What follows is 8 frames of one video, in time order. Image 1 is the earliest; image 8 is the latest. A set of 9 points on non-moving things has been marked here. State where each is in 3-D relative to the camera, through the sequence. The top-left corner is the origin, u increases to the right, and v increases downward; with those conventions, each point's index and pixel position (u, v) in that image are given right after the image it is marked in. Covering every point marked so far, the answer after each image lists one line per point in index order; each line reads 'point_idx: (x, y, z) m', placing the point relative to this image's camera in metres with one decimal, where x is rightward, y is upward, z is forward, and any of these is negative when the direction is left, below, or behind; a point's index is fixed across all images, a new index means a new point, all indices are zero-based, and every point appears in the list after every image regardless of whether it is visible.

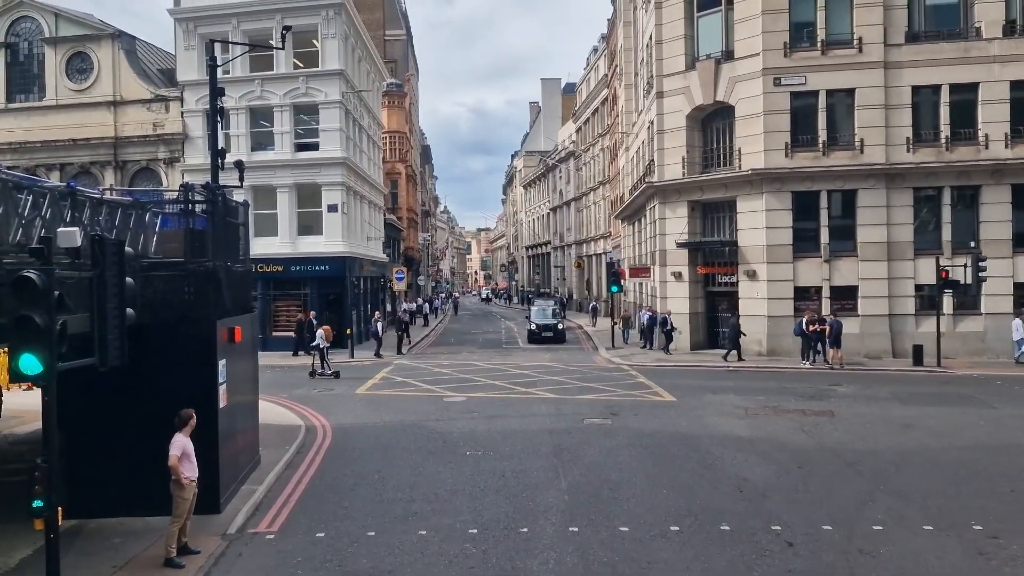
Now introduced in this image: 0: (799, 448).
0: (+4.6, -2.6, +13.4) m
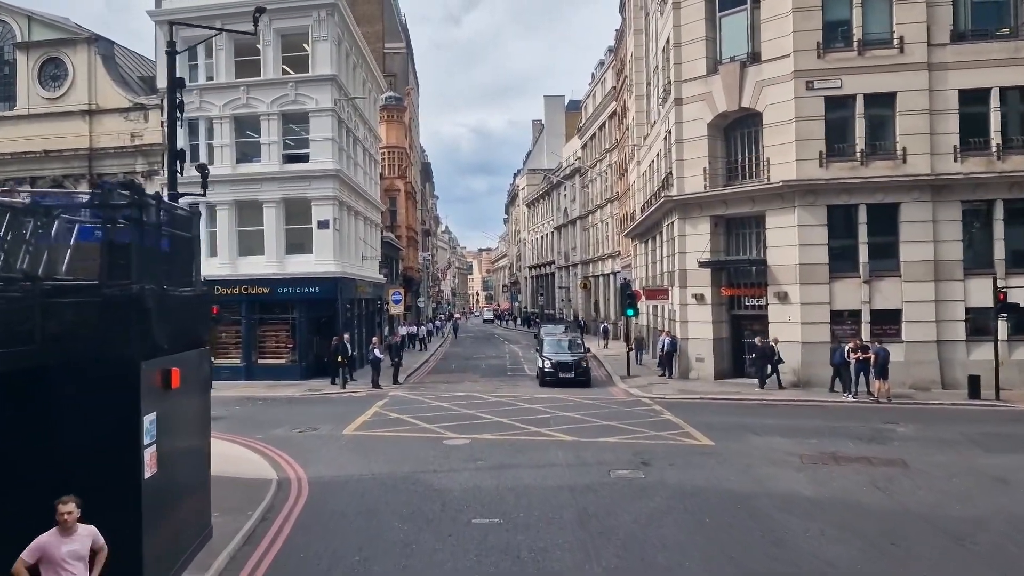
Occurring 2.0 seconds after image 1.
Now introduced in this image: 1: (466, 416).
0: (+4.8, -2.9, +10.9) m
1: (-1.0, -3.0, +19.6) m
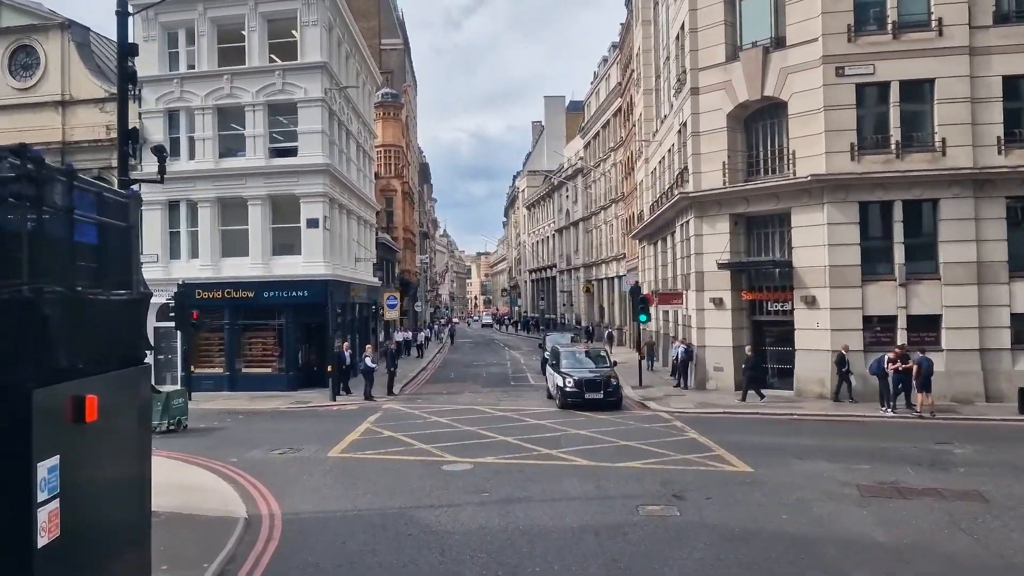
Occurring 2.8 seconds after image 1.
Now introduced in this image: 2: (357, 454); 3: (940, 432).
0: (+4.9, -2.9, +8.9) m
1: (-0.9, -3.1, +17.6) m
2: (-2.9, -3.1, +15.6) m
3: (+8.7, -2.9, +17.1) m
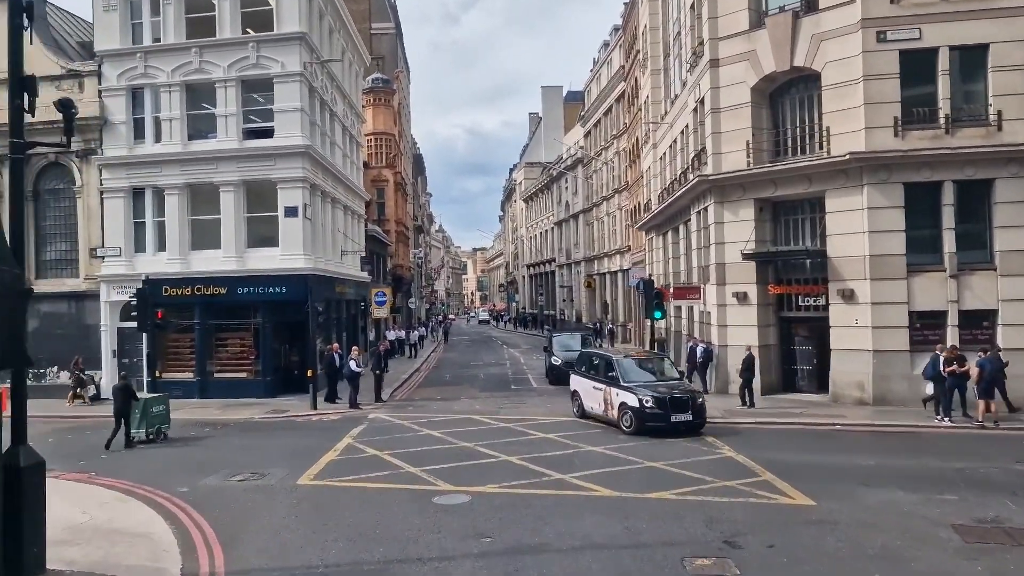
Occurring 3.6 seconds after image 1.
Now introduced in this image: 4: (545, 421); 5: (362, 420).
0: (+5.0, -2.8, +6.4) m
1: (-0.8, -3.0, +15.1) m
2: (-2.8, -3.0, +13.1) m
3: (+8.7, -2.7, +14.6) m
4: (+0.7, -2.9, +18.5) m
5: (-3.5, -3.1, +19.9) m
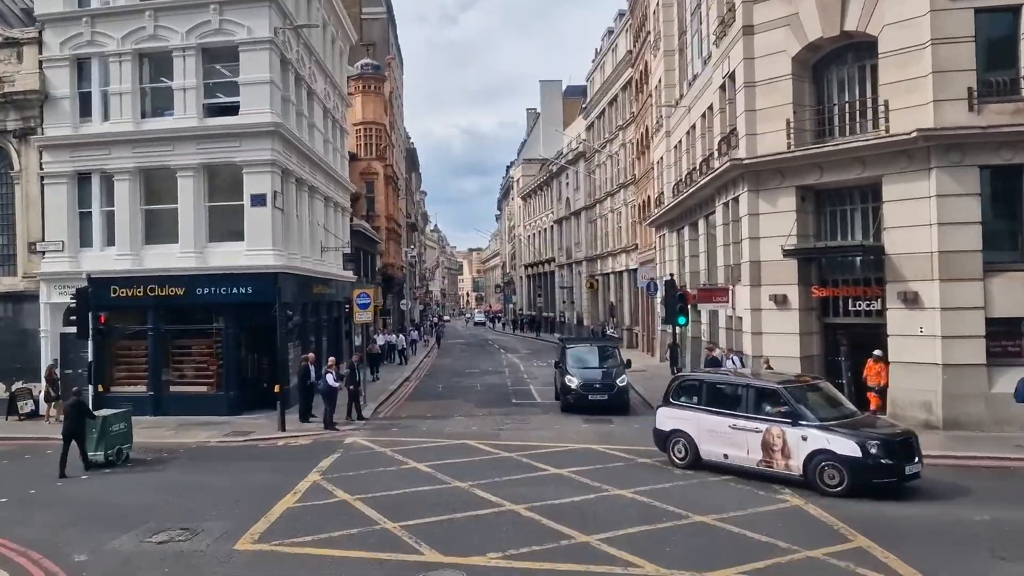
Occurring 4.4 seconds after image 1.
0: (+5.1, -2.9, +3.3) m
1: (-0.8, -3.0, +12.0) m
2: (-2.7, -3.0, +9.9) m
3: (+8.8, -2.8, +11.5) m
4: (+0.8, -3.0, +15.4) m
5: (-3.5, -3.1, +16.7) m
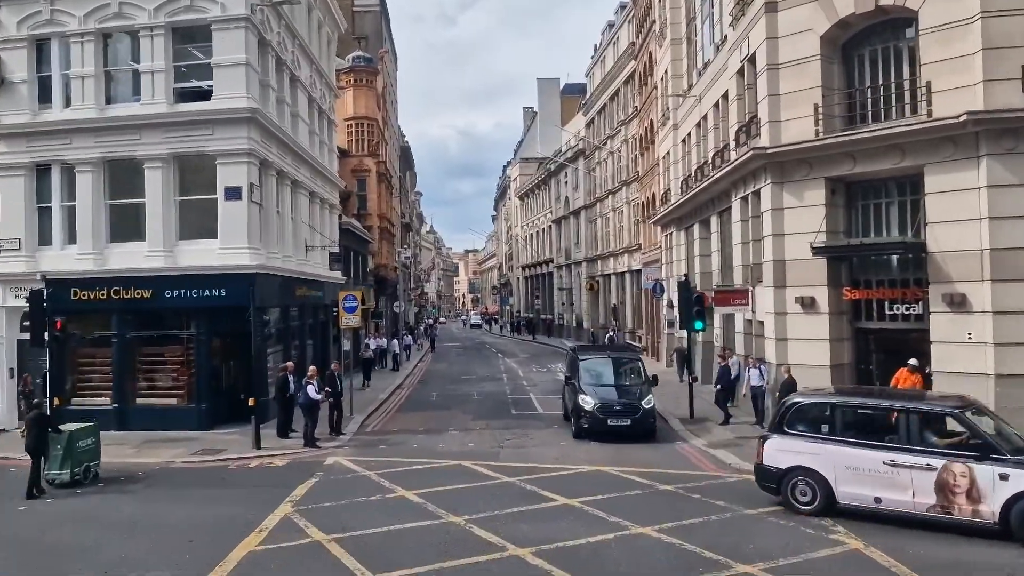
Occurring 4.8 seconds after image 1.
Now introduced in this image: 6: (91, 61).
0: (+5.2, -2.9, +1.5) m
1: (-0.7, -3.0, +10.1) m
2: (-2.6, -3.0, +8.1) m
3: (+8.9, -2.8, +9.7) m
4: (+0.8, -3.0, +13.6) m
5: (-3.5, -3.2, +14.9) m
6: (-9.5, +5.2, +19.1) m
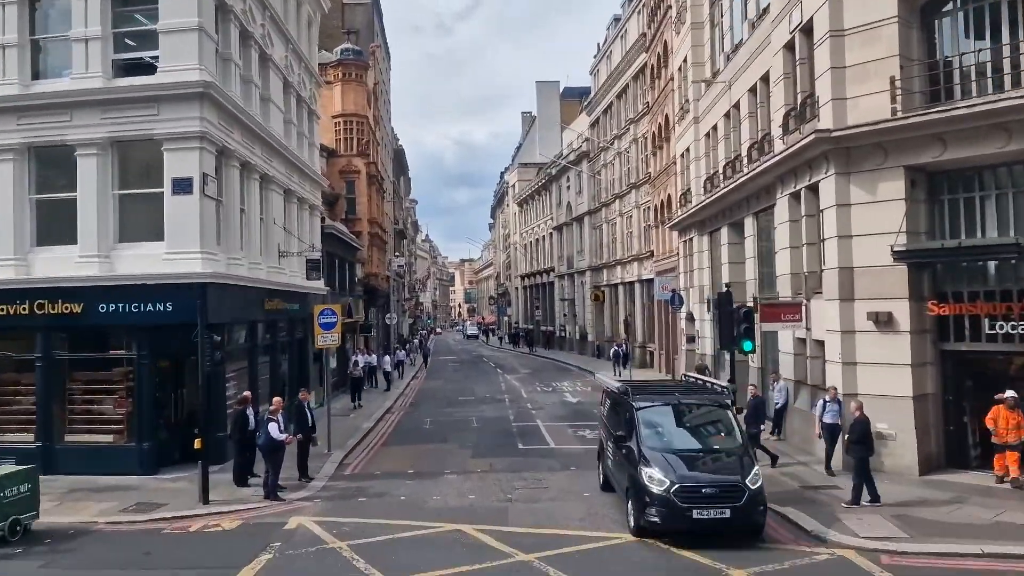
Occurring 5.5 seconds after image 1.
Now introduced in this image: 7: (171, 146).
0: (+5.5, -2.9, -1.8) m
1: (-0.5, -3.1, +6.8) m
2: (-2.4, -3.1, +4.8) m
3: (+9.1, -2.9, +6.5) m
4: (+1.0, -3.2, +10.3) m
5: (-3.3, -3.4, +11.6) m
6: (-9.4, +4.9, +15.9) m
7: (-6.2, +2.6, +15.5) m
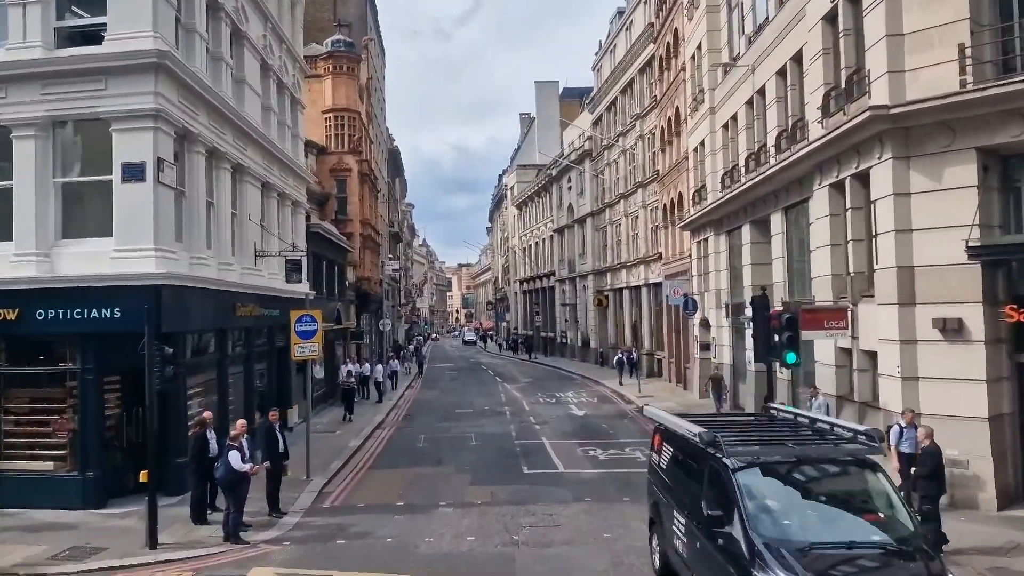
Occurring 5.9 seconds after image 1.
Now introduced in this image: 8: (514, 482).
0: (+5.6, -2.8, -3.9) m
1: (-0.4, -3.1, +4.7) m
2: (-2.3, -3.1, +2.6) m
3: (+9.2, -2.9, +4.3) m
4: (+1.1, -3.2, +8.1) m
5: (-3.2, -3.4, +9.4) m
6: (-9.3, +4.9, +13.8) m
7: (-6.1, +2.5, +13.3) m
8: (0.0, -3.5, +15.3) m
